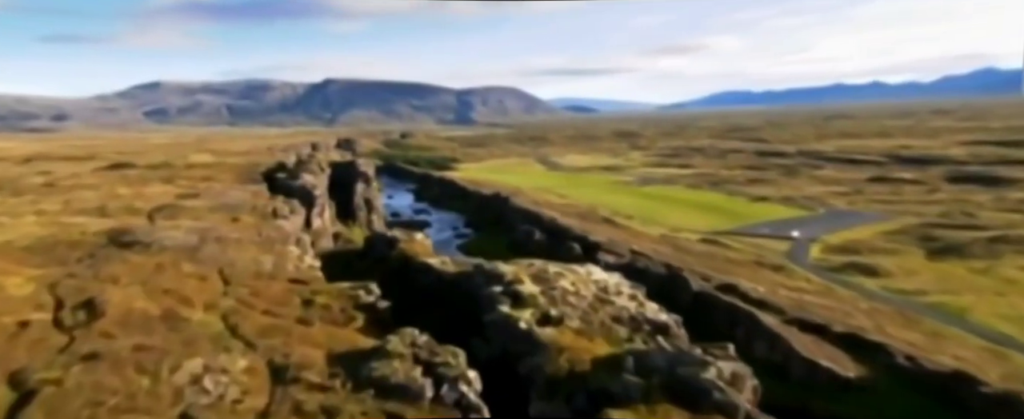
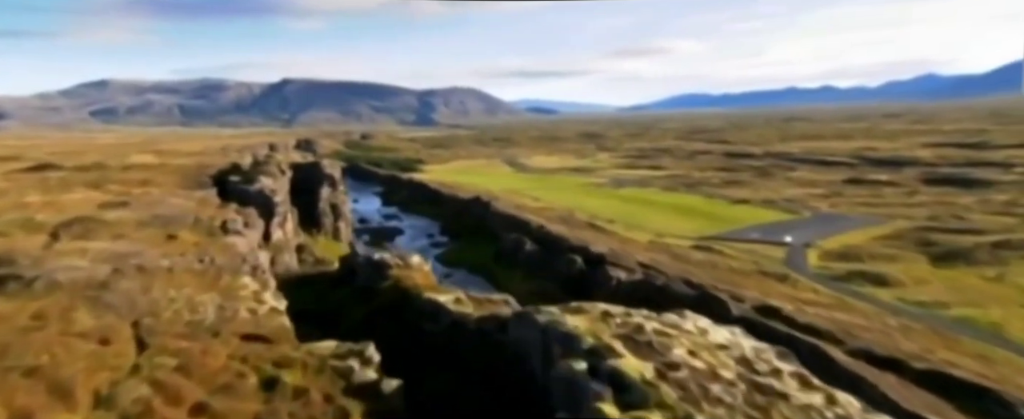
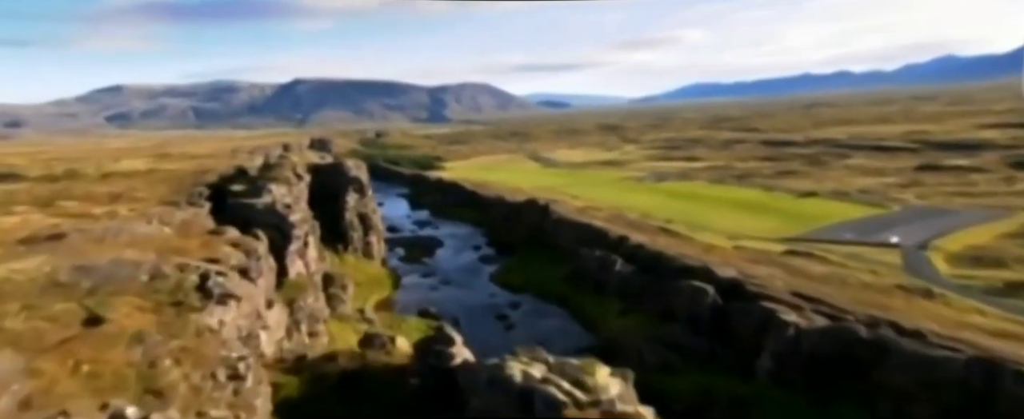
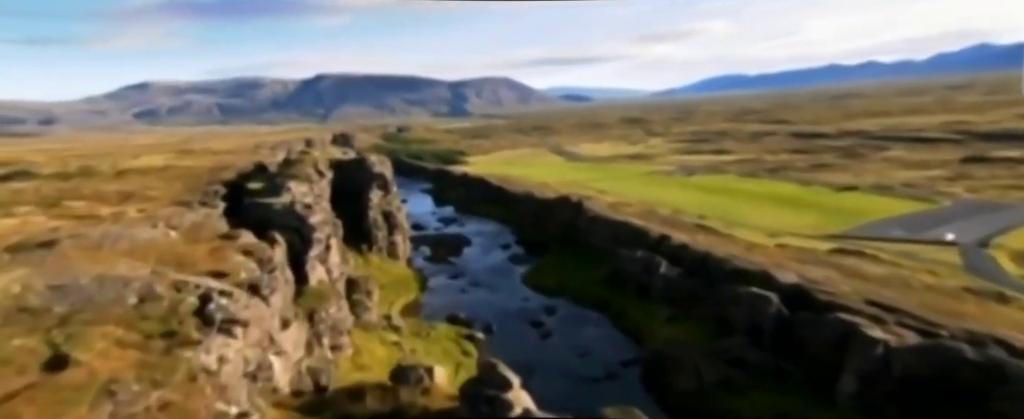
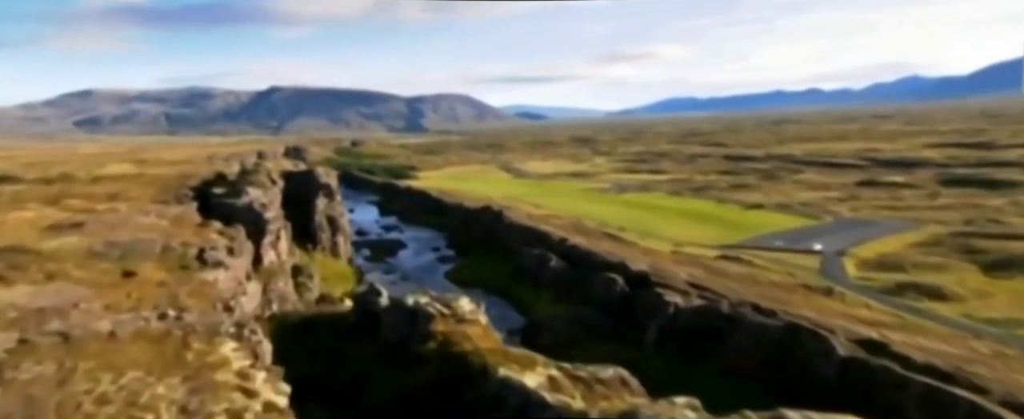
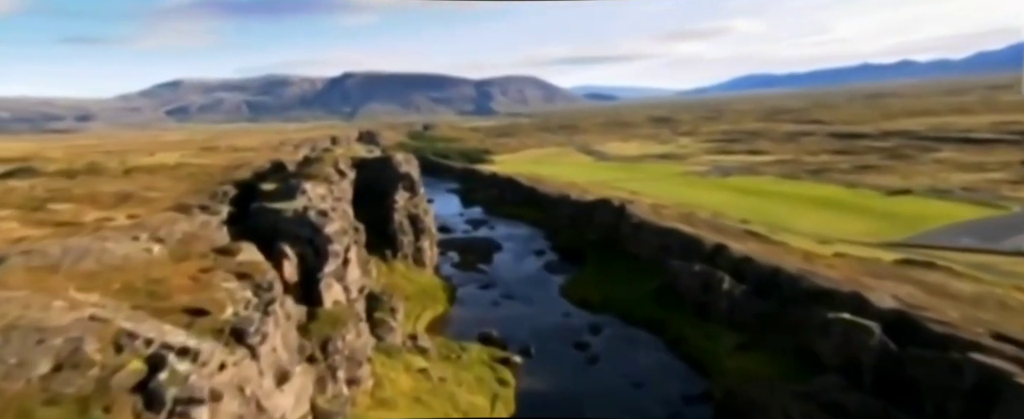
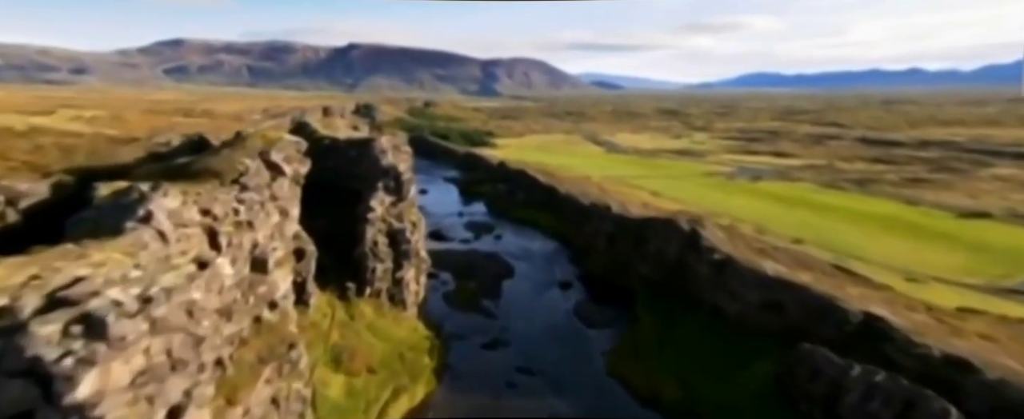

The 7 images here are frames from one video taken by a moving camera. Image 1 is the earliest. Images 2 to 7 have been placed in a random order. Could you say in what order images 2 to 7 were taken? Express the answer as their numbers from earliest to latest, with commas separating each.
2, 5, 3, 4, 6, 7
